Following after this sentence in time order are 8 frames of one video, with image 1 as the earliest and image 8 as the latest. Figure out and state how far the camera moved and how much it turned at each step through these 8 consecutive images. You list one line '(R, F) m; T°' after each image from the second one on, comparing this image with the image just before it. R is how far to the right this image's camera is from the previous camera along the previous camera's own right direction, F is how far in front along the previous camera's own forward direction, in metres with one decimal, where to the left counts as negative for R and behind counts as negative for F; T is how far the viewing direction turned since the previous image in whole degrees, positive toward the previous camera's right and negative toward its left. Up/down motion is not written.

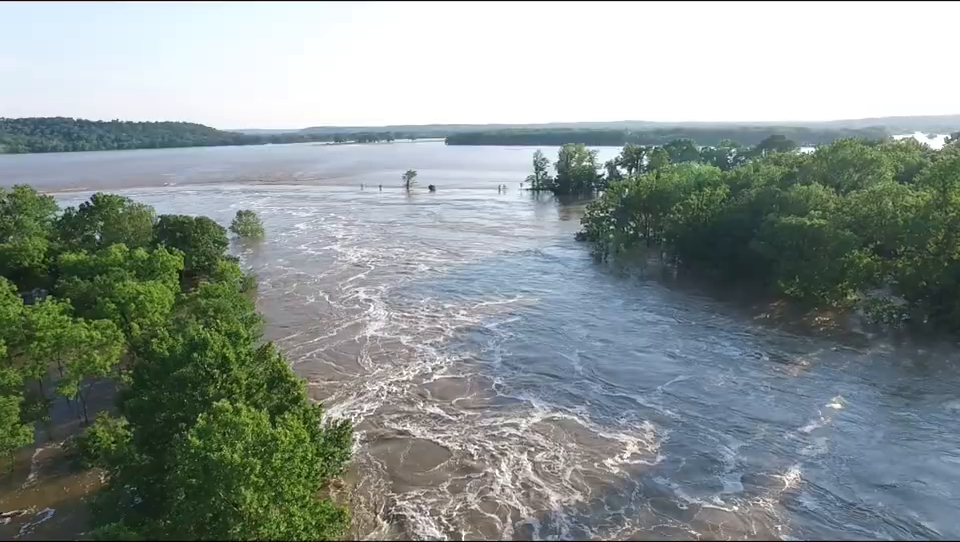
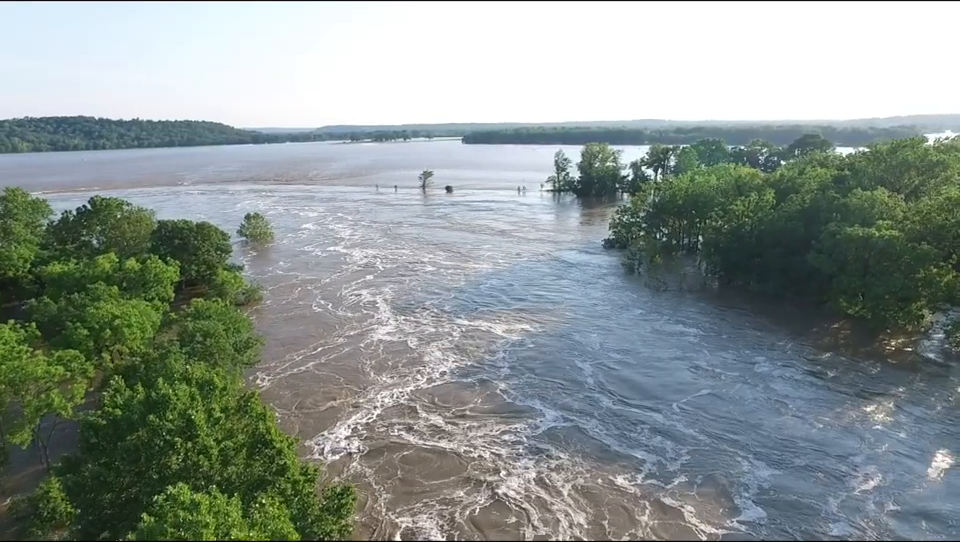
(-0.3, +2.6) m; -2°
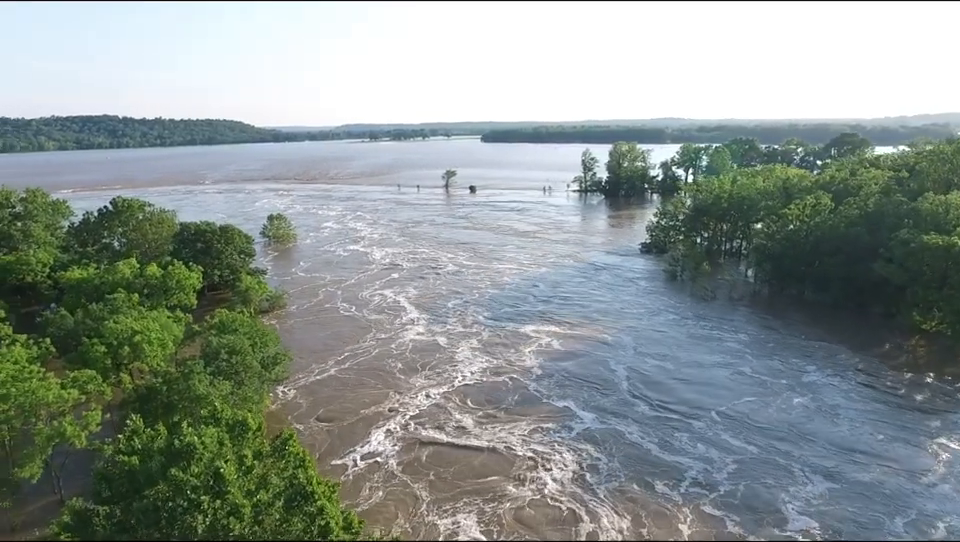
(-0.9, +1.5) m; -2°
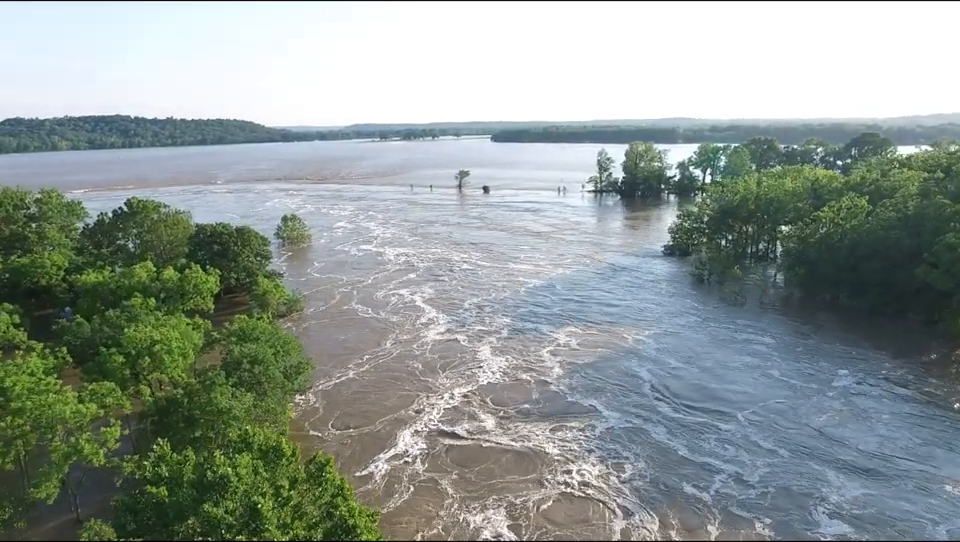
(-0.6, +0.7) m; -1°
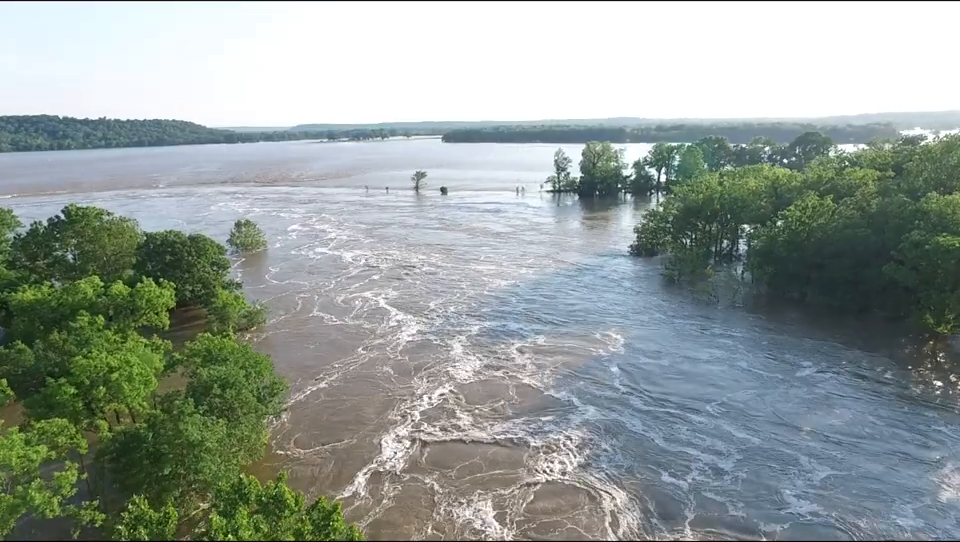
(-0.9, +0.8) m; +5°
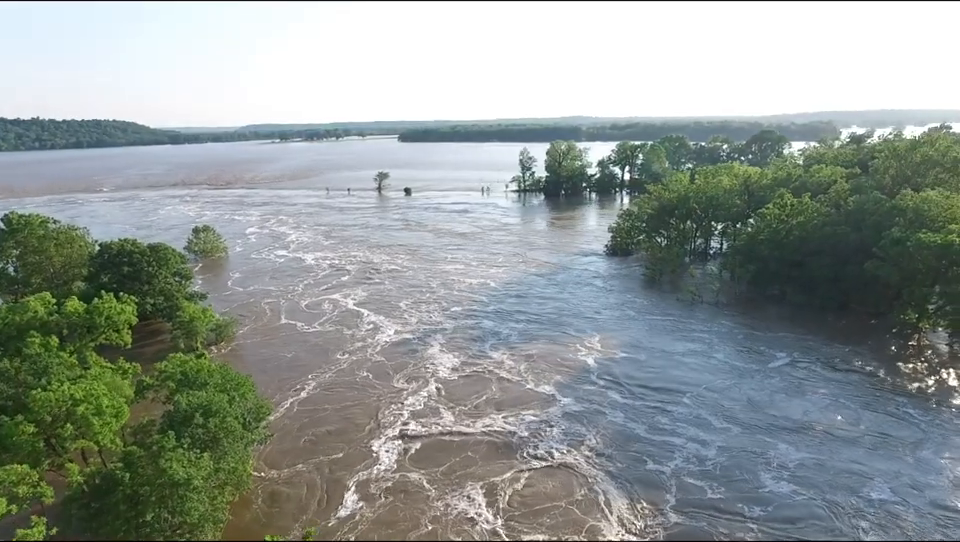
(-1.0, +0.9) m; +4°
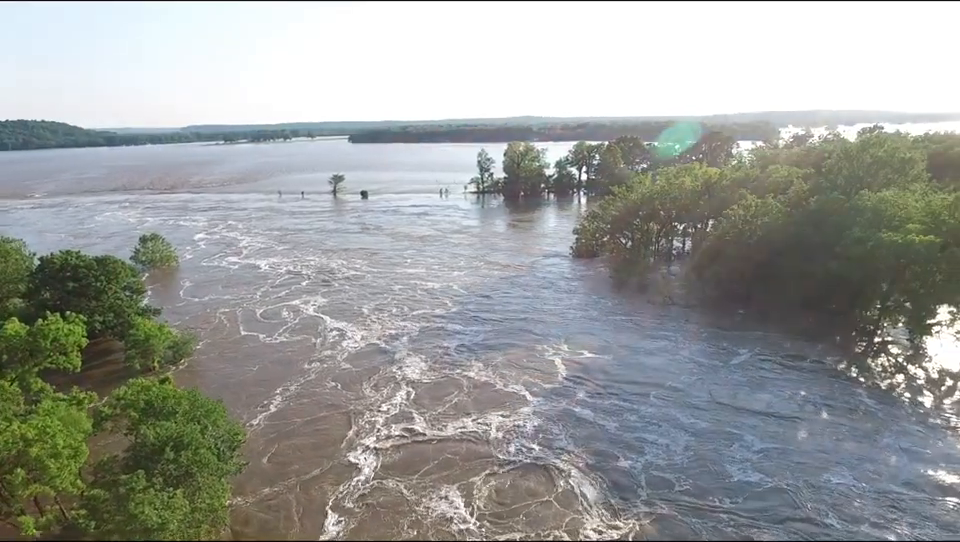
(-0.7, +0.6) m; +5°
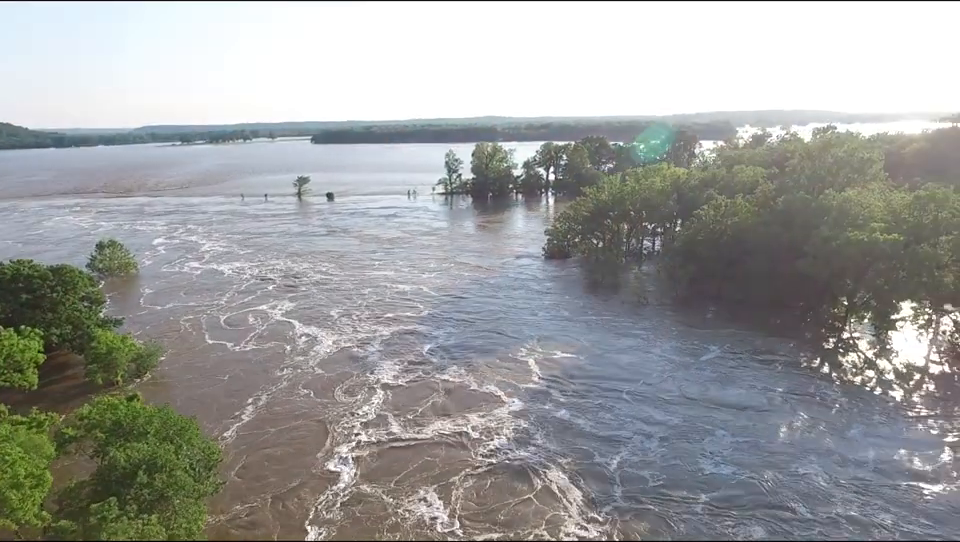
(-0.4, +0.3) m; +3°
